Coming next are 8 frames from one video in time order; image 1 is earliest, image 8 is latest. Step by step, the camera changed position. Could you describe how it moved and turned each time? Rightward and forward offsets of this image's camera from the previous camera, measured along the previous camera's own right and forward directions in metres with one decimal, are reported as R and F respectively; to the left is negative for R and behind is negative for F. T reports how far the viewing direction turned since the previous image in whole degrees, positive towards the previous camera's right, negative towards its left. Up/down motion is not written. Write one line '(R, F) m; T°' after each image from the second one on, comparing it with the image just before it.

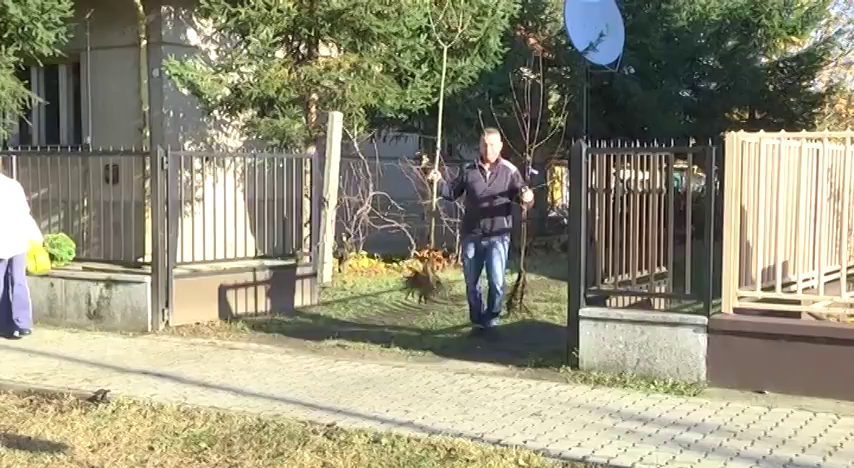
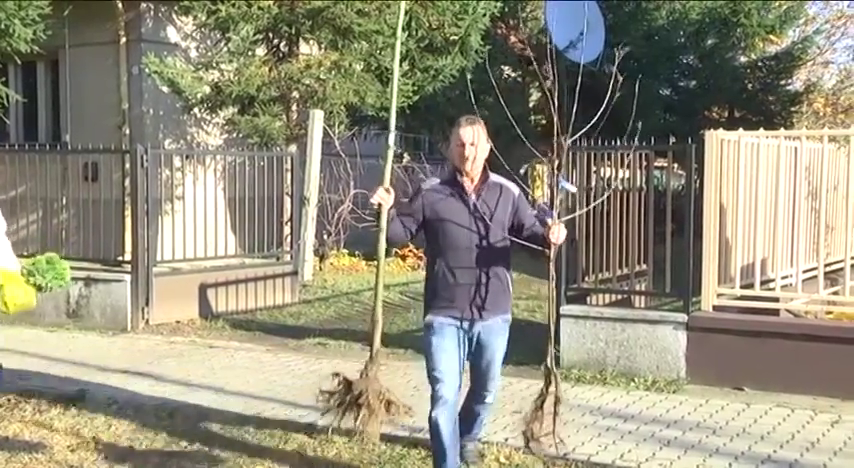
(0.0, 0.0) m; +1°
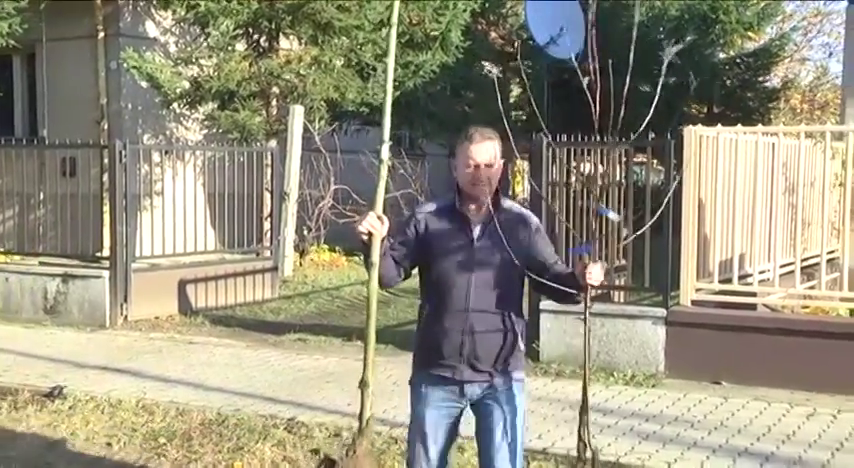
(0.0, 0.0) m; +1°
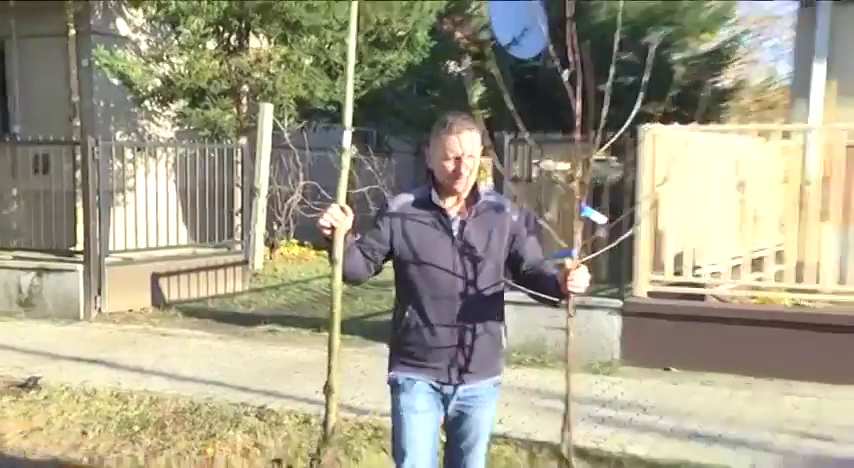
(0.0, -0.3) m; +2°
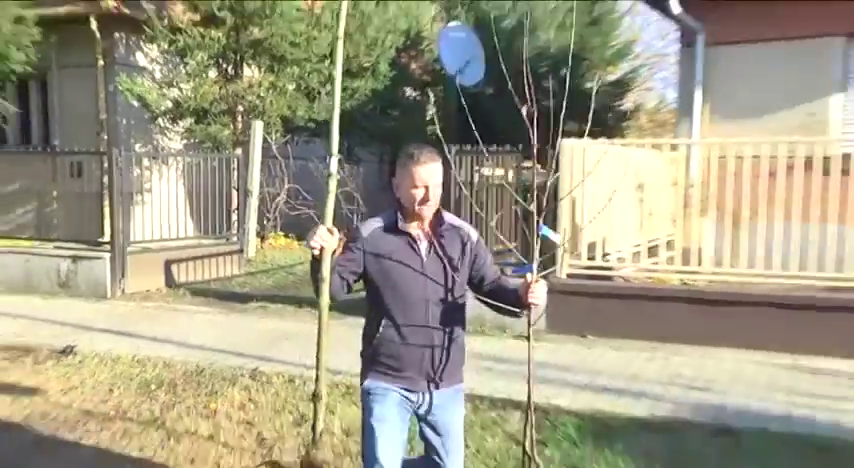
(+0.5, -1.8) m; -1°
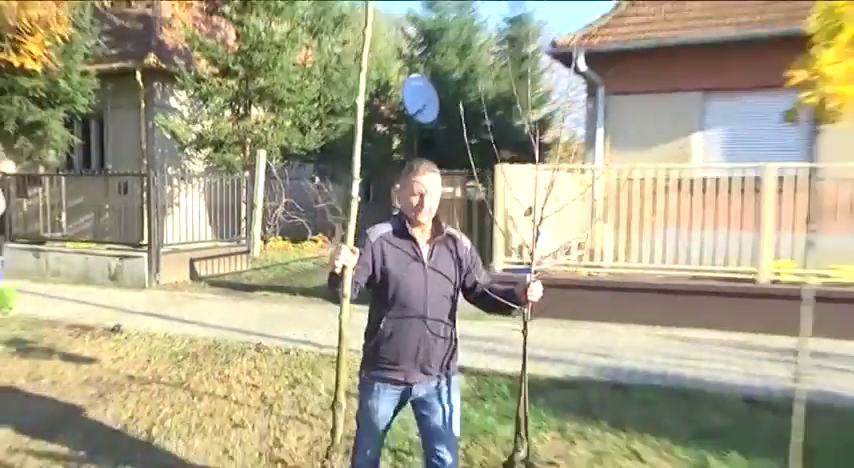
(+0.4, -2.8) m; 0°
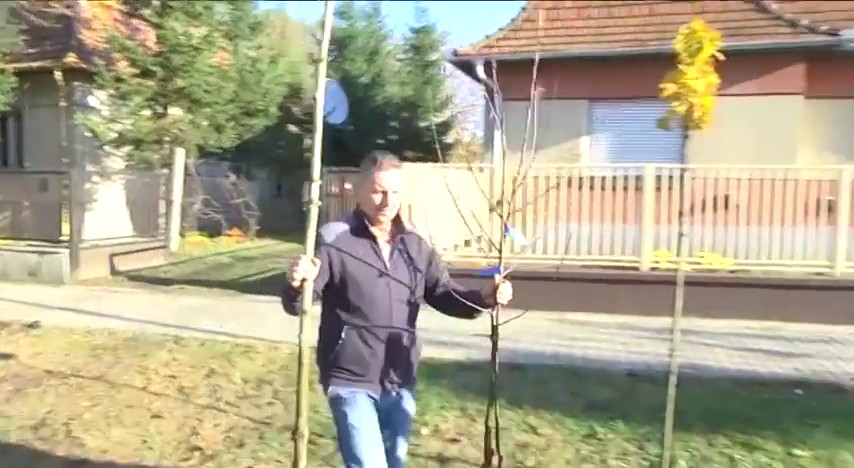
(-0.1, -0.9) m; +6°
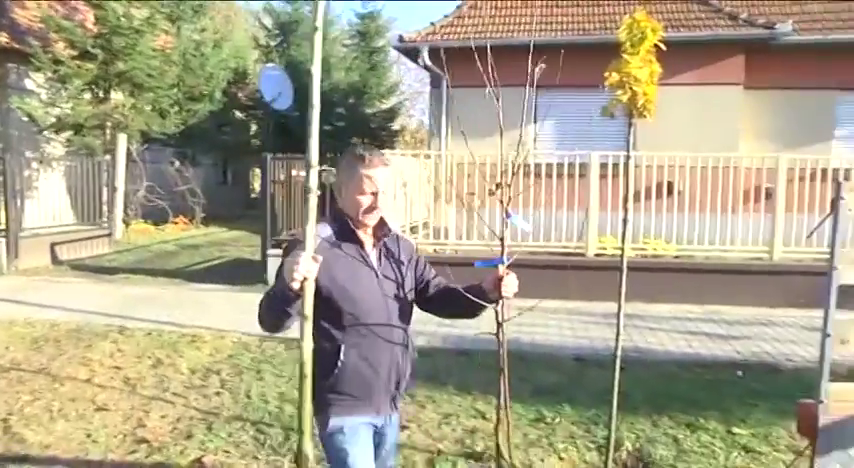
(0.0, 0.0) m; +3°
